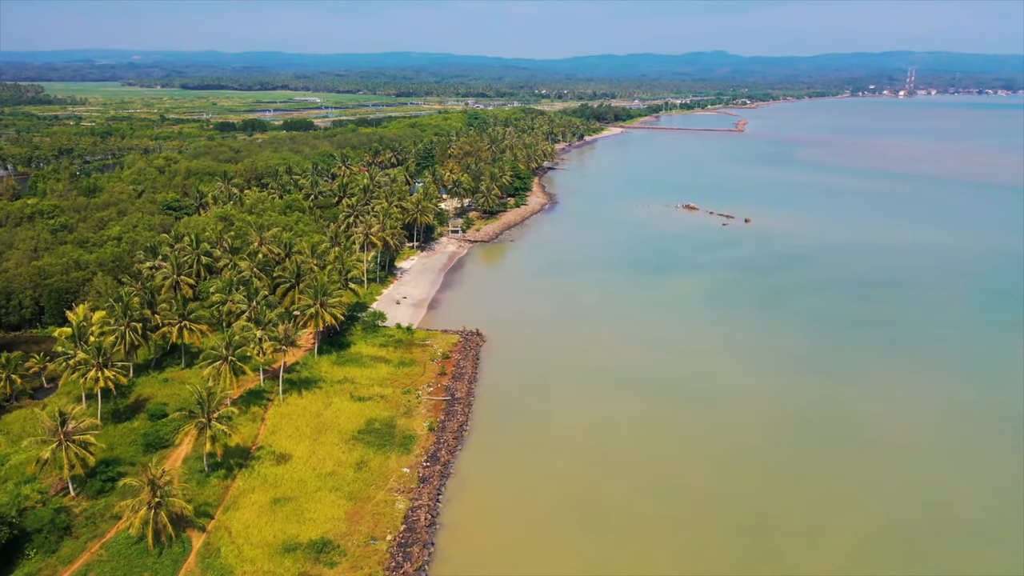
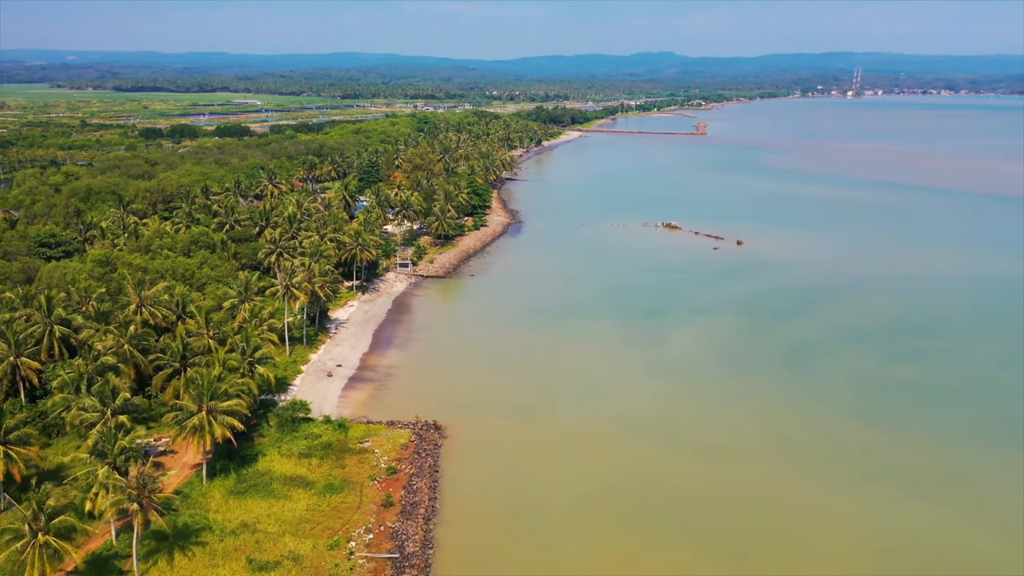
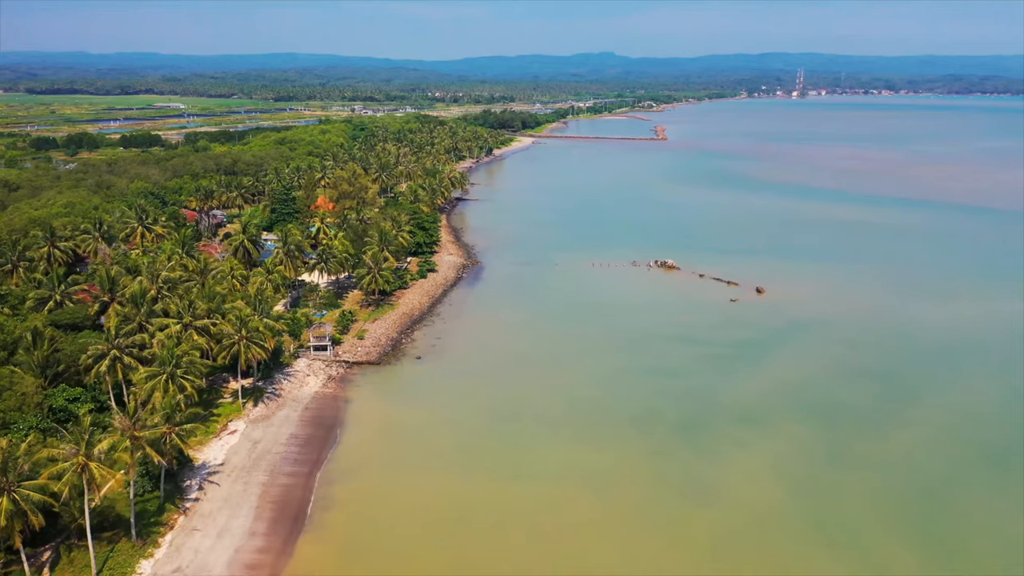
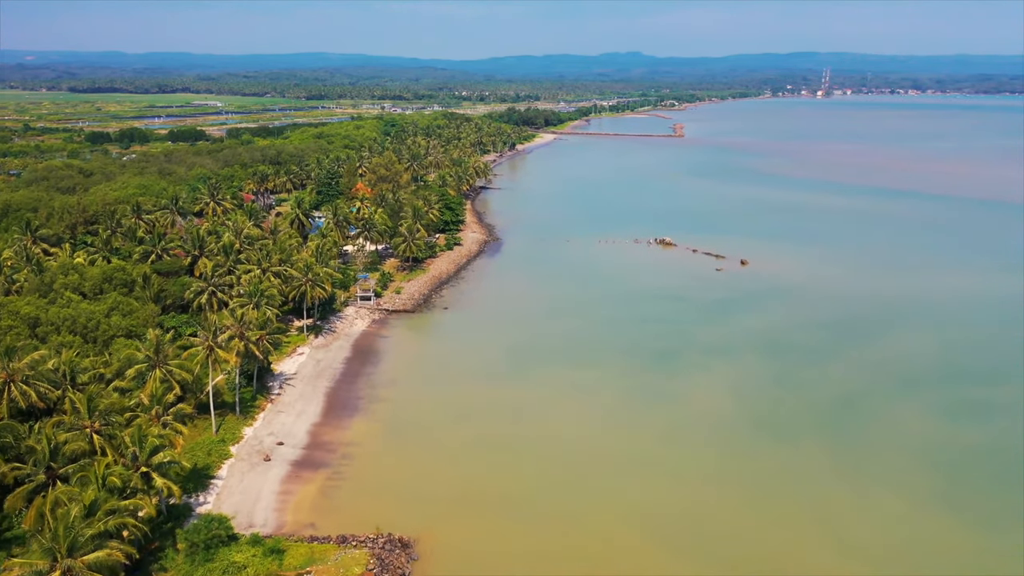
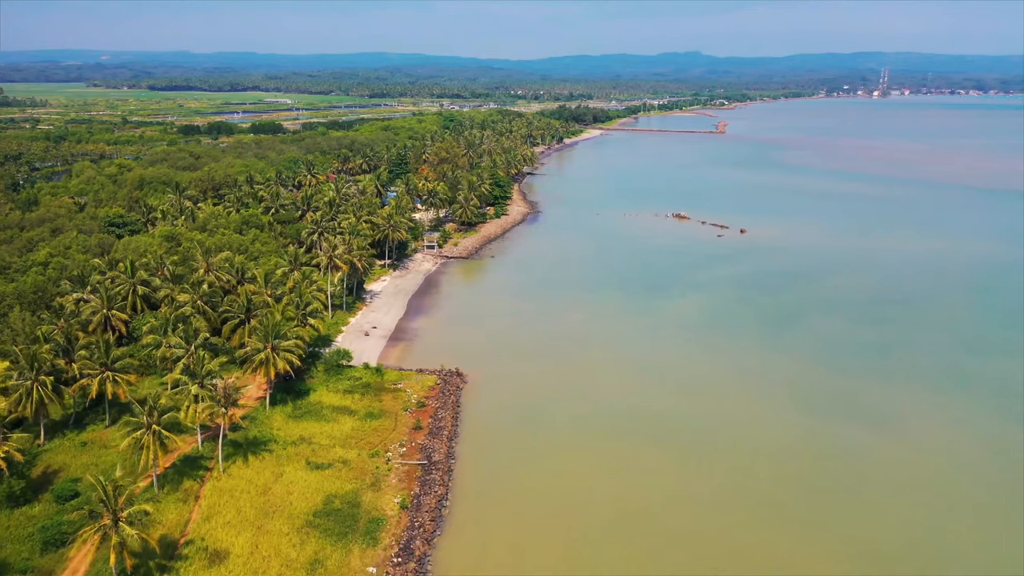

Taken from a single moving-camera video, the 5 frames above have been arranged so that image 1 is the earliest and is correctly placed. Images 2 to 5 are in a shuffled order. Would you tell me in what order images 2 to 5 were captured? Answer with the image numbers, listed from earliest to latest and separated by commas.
5, 2, 4, 3
